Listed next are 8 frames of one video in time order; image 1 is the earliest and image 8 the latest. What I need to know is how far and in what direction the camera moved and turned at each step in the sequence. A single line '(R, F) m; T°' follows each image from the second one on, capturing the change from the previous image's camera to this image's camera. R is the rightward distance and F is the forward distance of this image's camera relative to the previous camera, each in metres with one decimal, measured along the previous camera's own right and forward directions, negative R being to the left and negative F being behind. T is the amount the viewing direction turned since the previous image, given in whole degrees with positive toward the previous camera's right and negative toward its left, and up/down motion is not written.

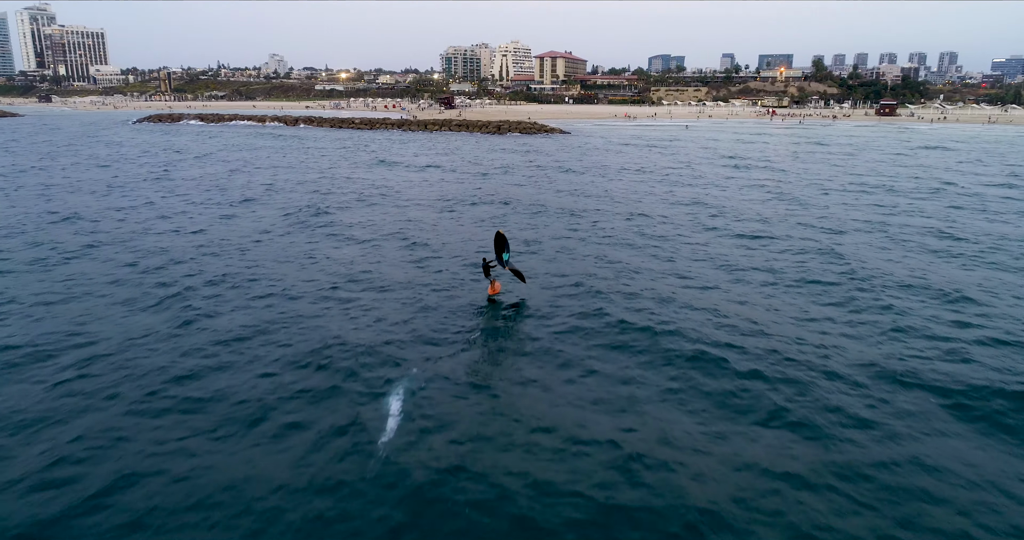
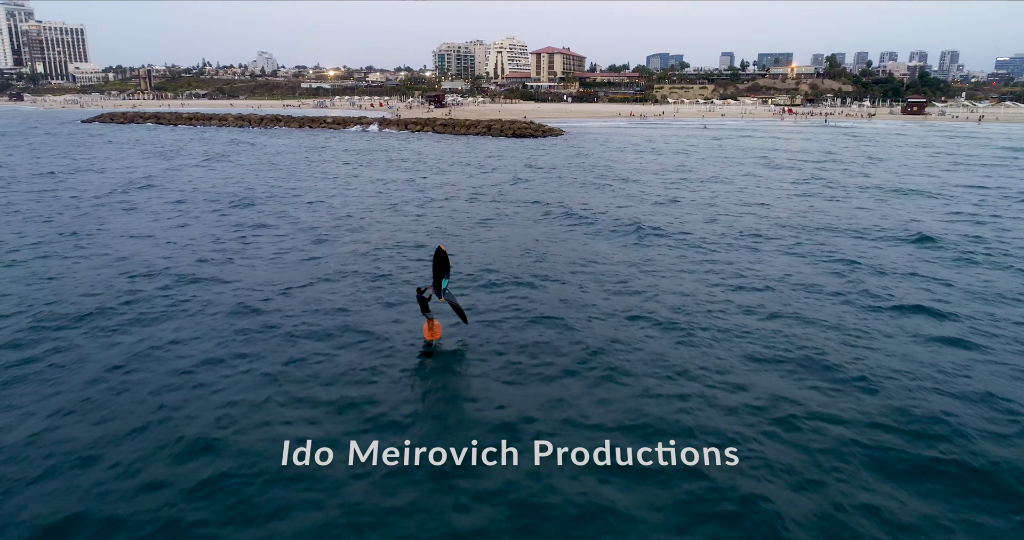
(-0.8, +9.4) m; +1°
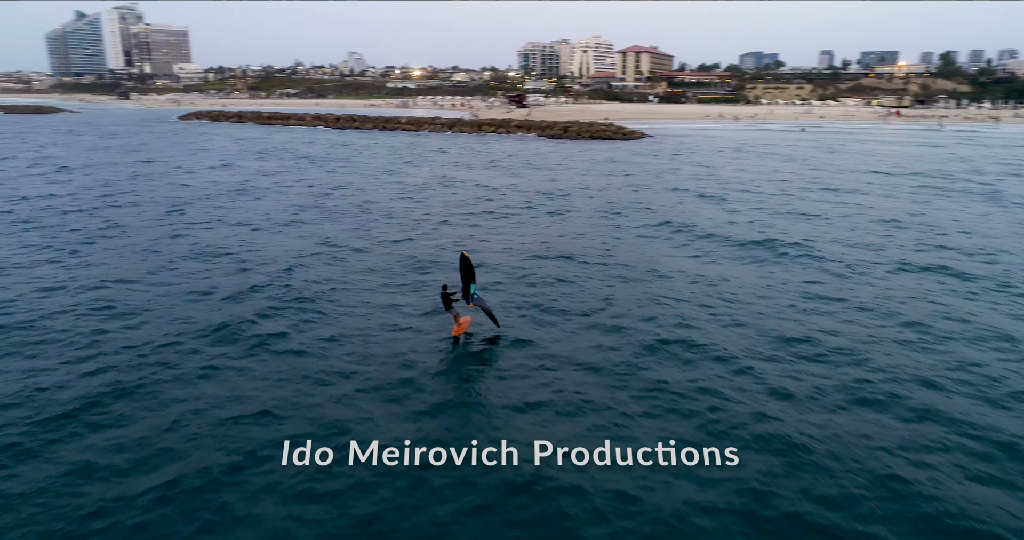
(+0.6, +3.6) m; -6°
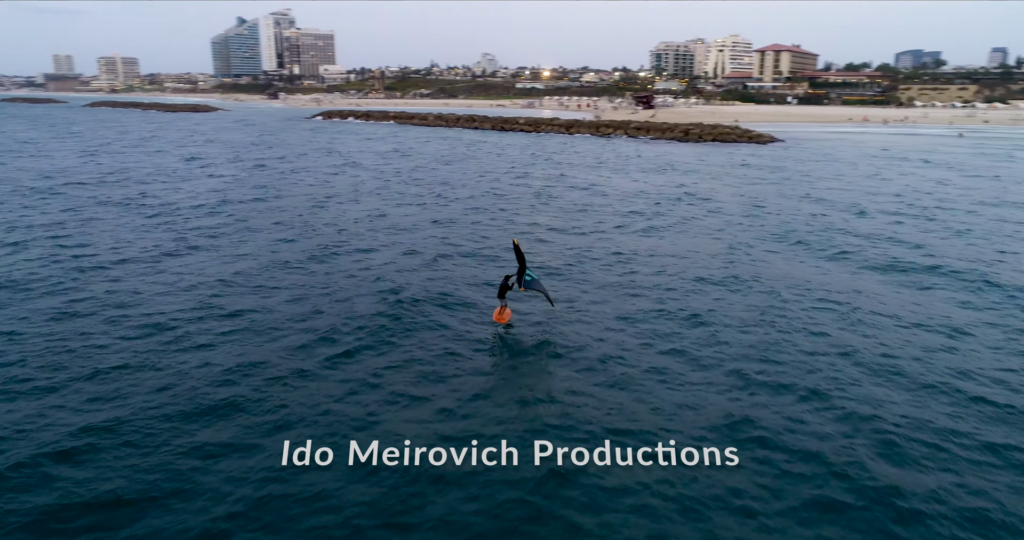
(+1.2, +1.8) m; -10°
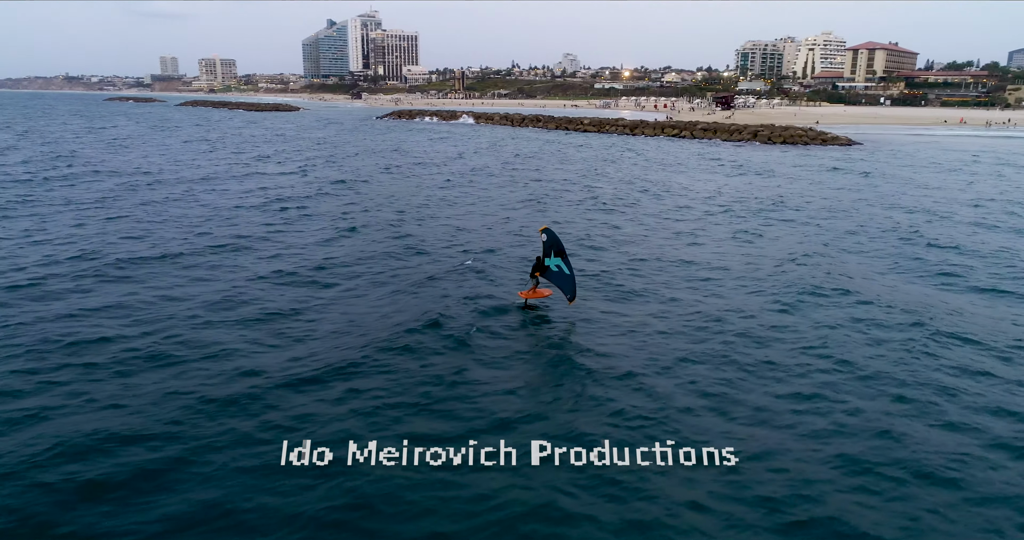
(+2.0, +1.4) m; -6°
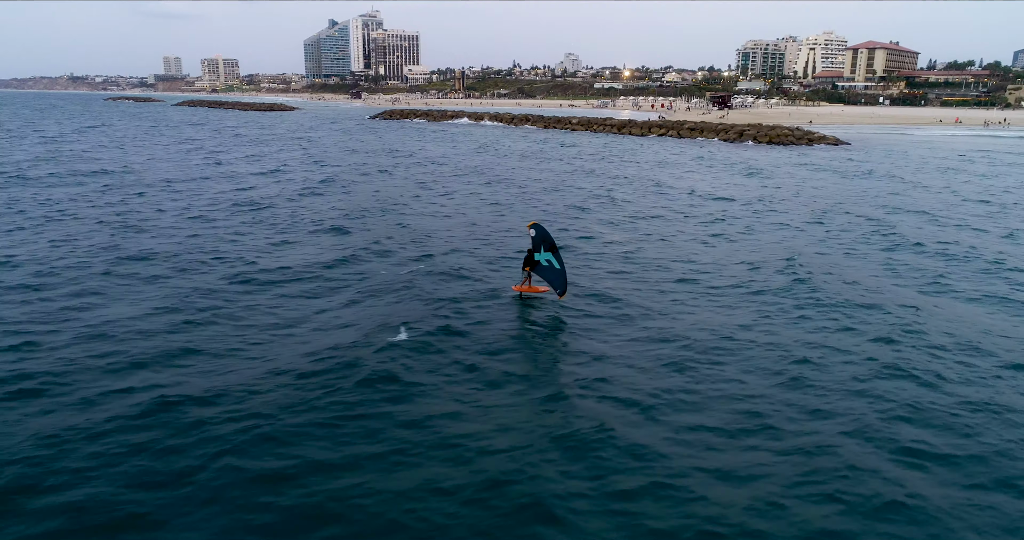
(+1.6, +0.7) m; 0°
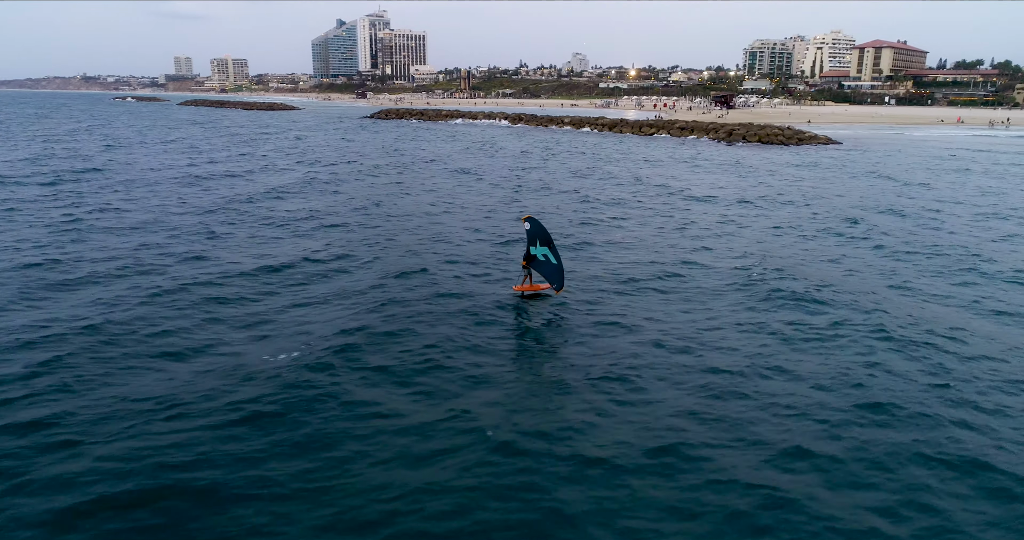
(+1.9, +0.8) m; -1°
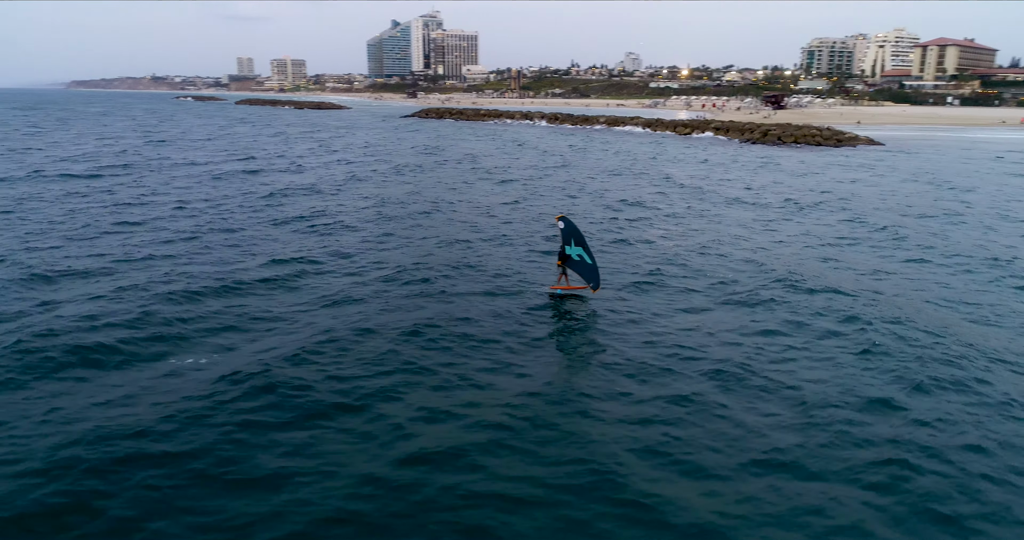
(+2.1, +0.8) m; -4°
